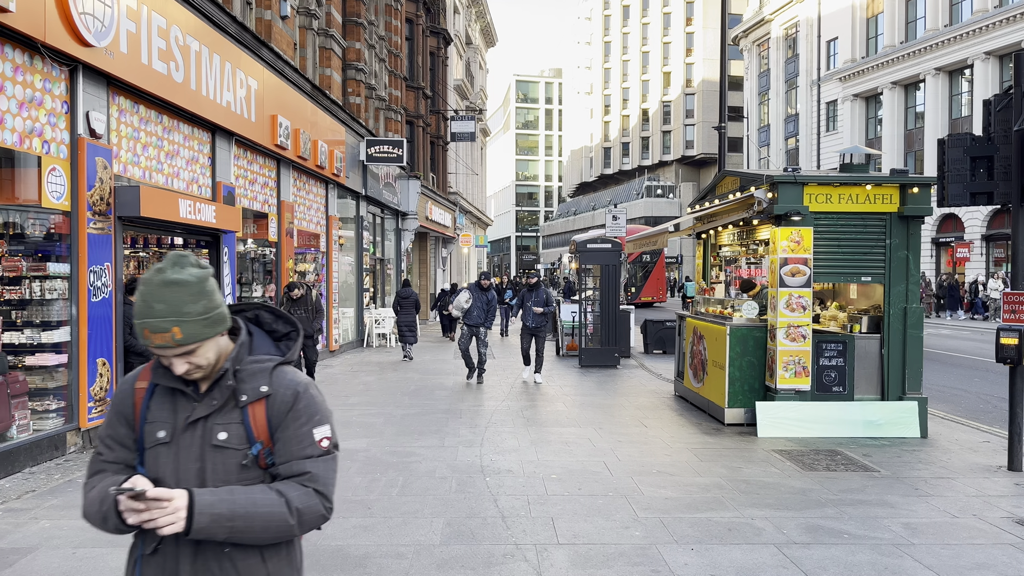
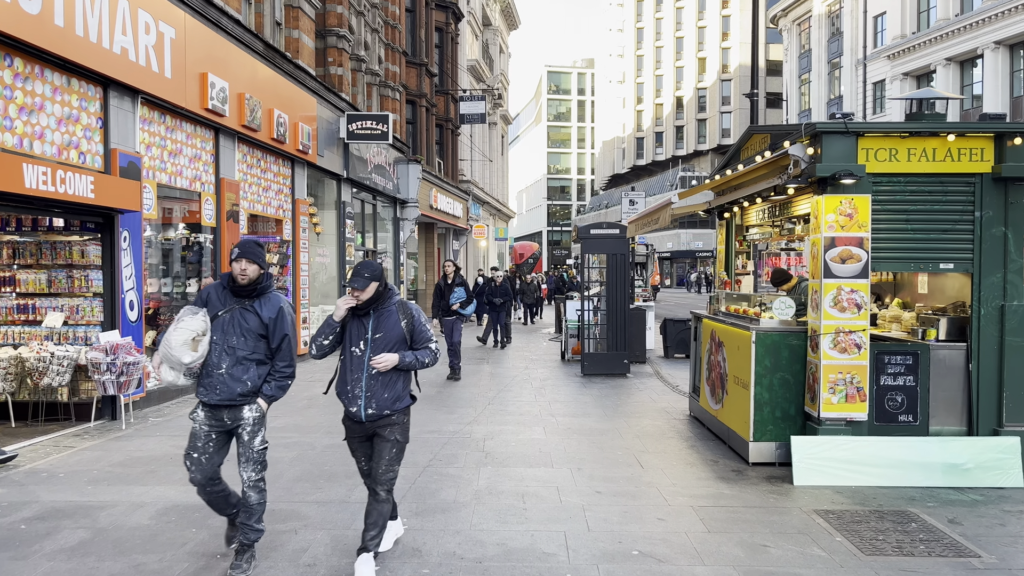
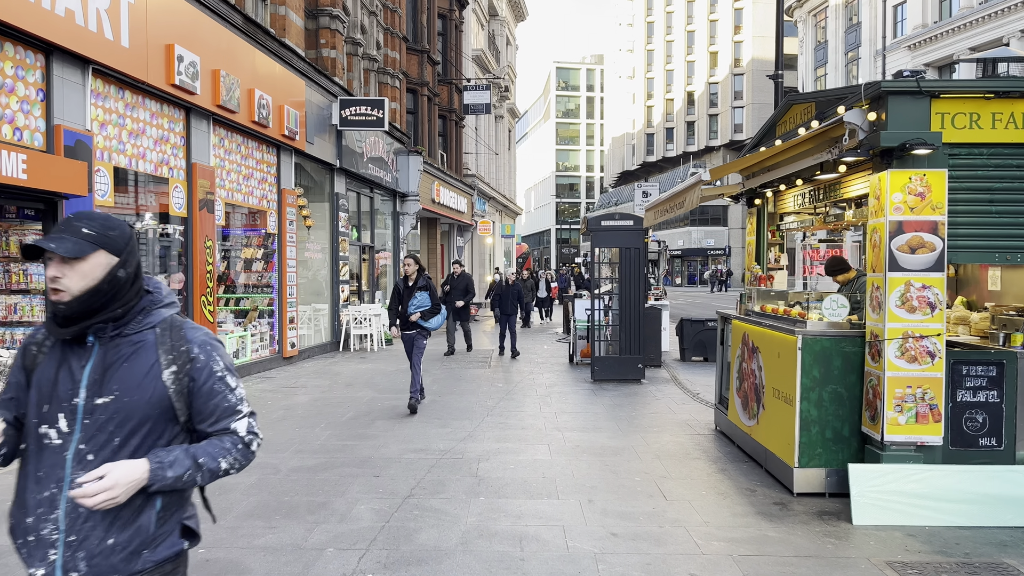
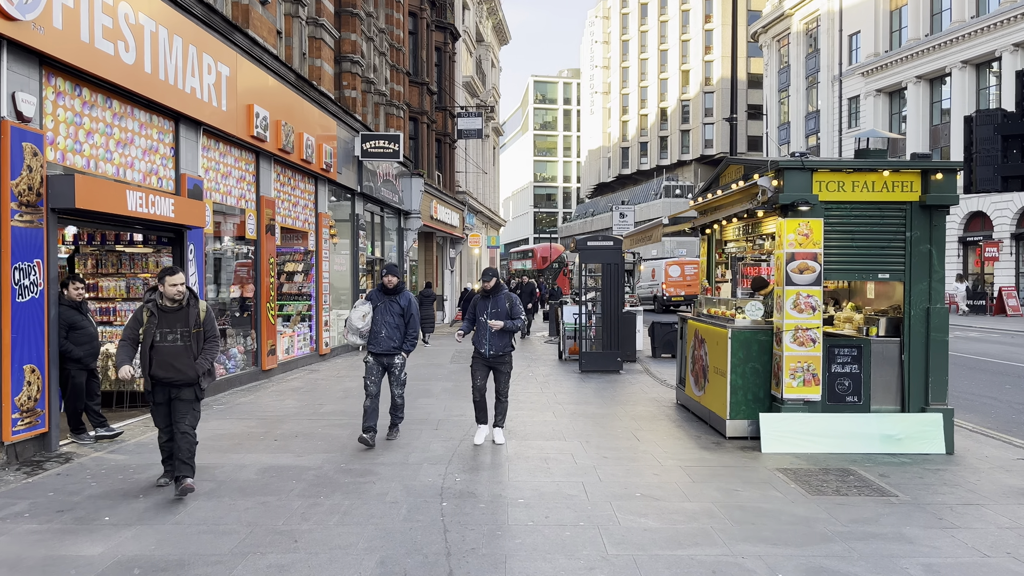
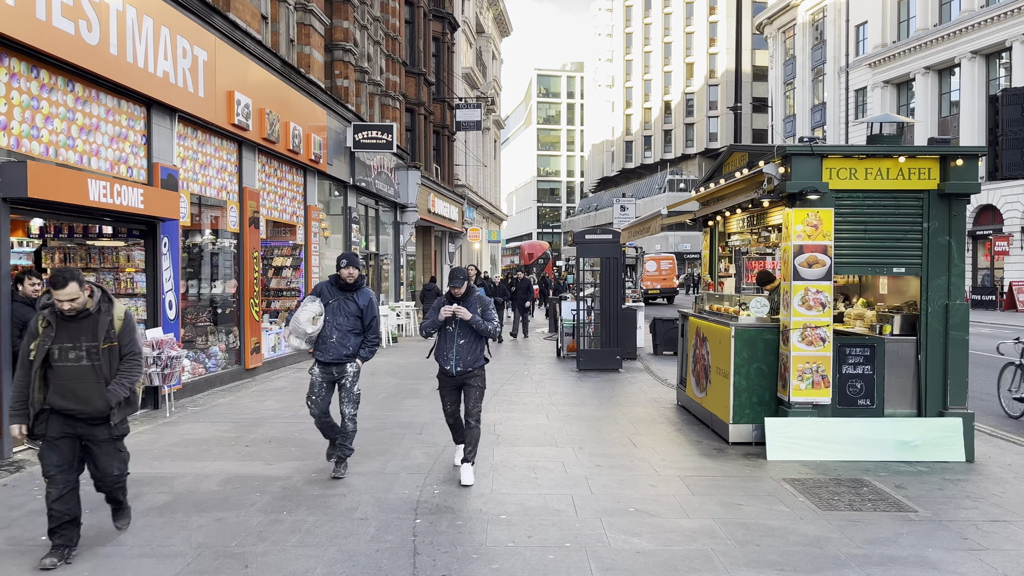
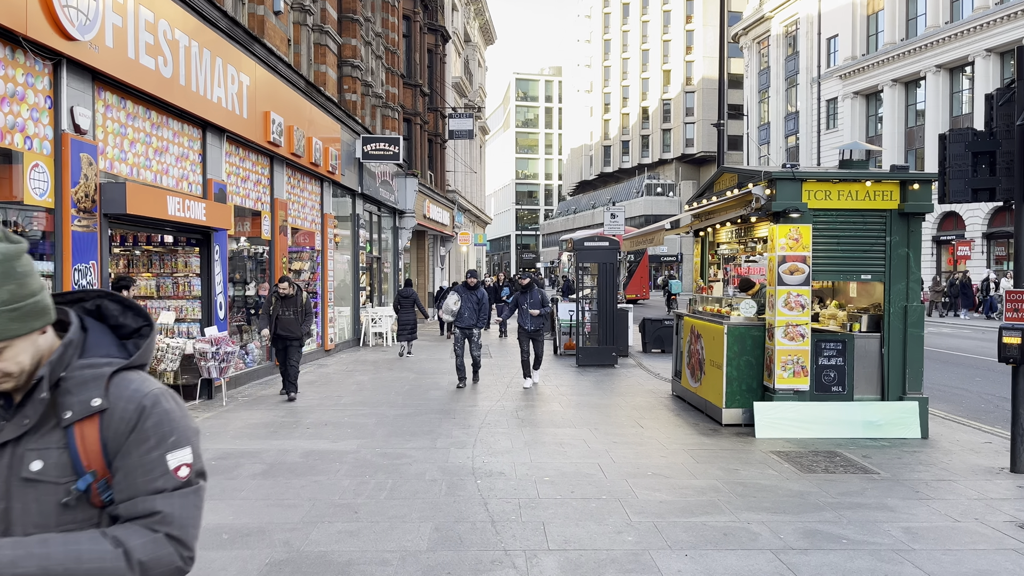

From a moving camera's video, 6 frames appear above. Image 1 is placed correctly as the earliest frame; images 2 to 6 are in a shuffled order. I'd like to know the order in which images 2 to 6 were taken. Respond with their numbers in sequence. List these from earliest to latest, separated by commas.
6, 4, 5, 2, 3
